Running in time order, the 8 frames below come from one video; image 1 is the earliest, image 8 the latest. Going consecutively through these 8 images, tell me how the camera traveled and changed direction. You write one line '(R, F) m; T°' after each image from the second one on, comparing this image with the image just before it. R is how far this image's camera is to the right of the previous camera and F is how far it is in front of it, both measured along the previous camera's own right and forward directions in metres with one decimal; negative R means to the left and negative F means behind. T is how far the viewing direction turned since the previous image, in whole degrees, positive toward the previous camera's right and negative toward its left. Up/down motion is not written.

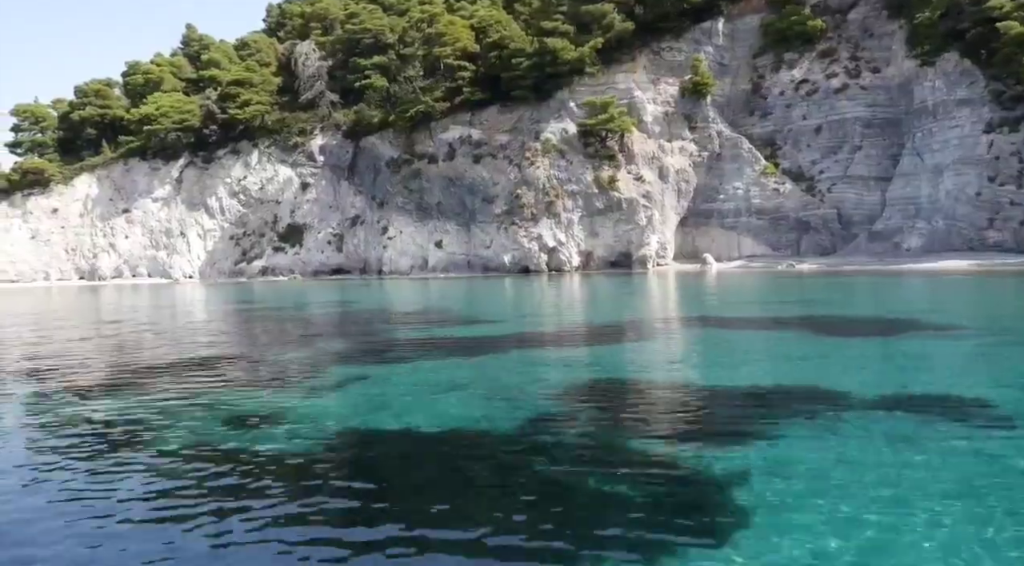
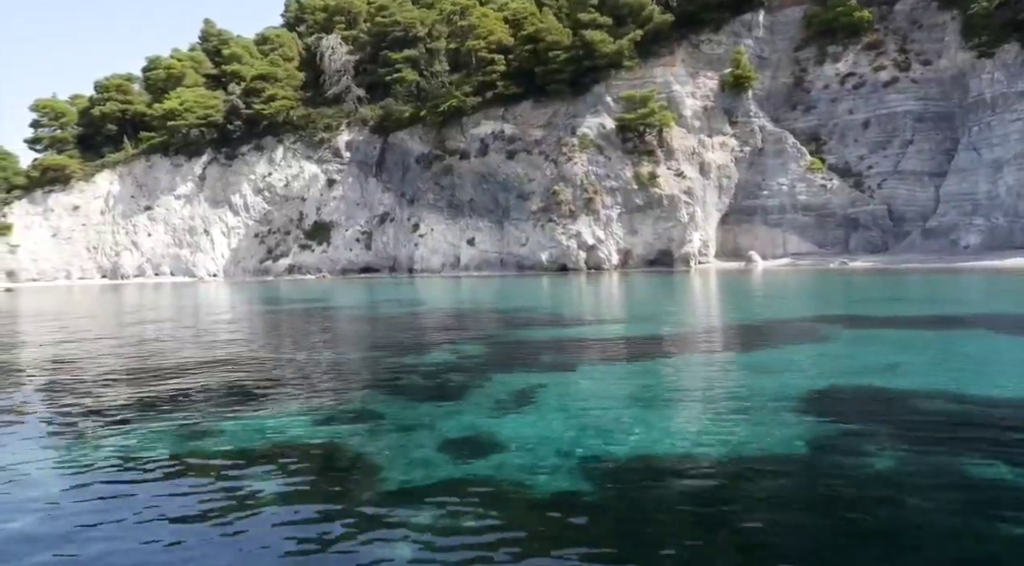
(-1.7, +0.9) m; 0°
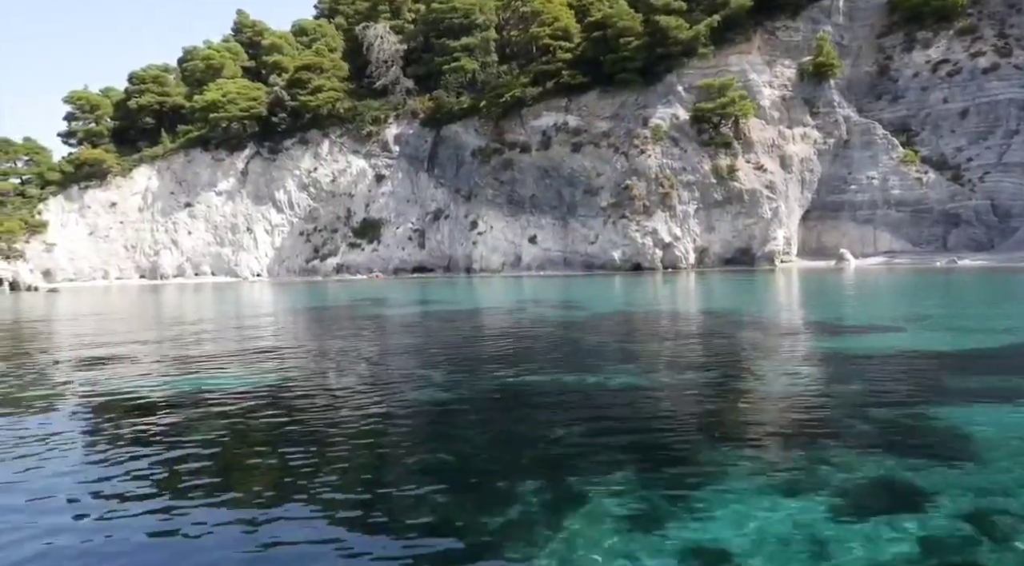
(-3.0, +2.0) m; 0°
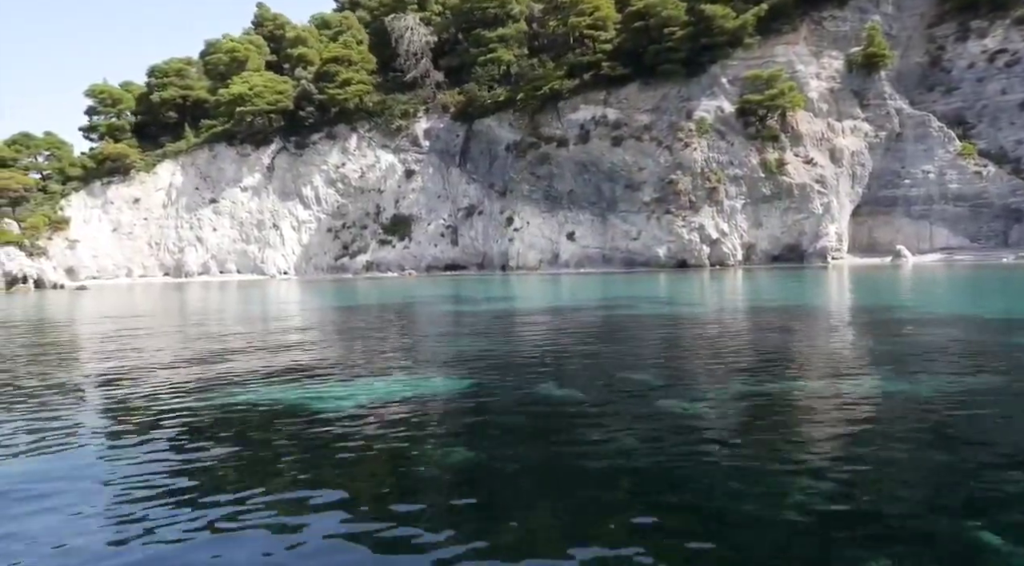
(-1.7, +1.1) m; 0°
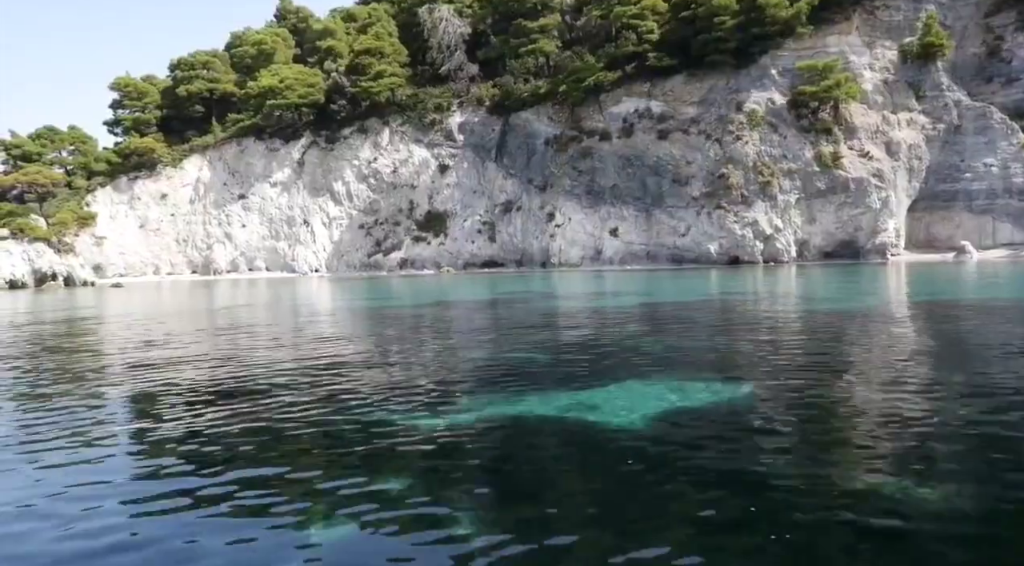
(-1.9, +1.1) m; 0°
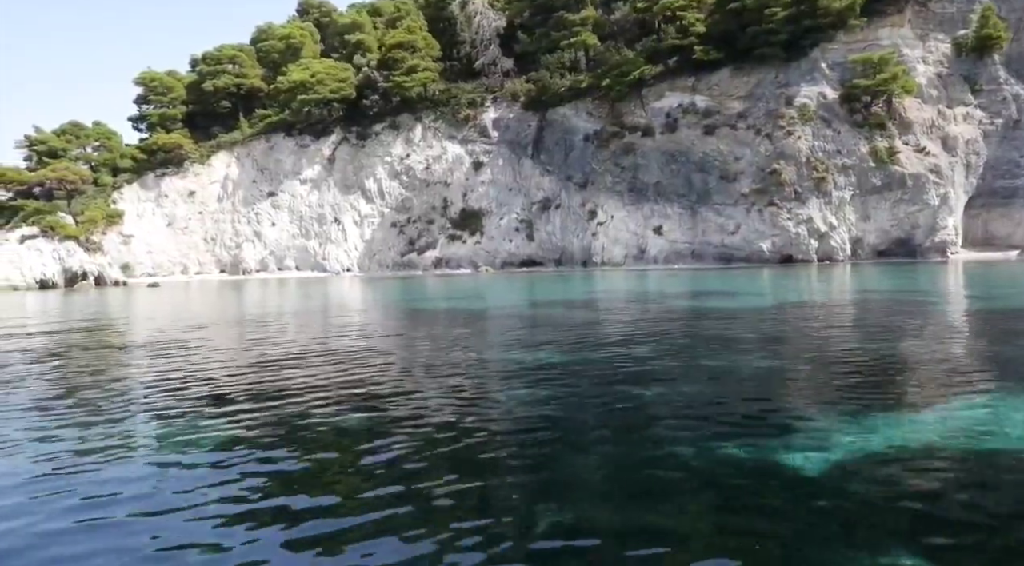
(-1.9, +1.0) m; 0°
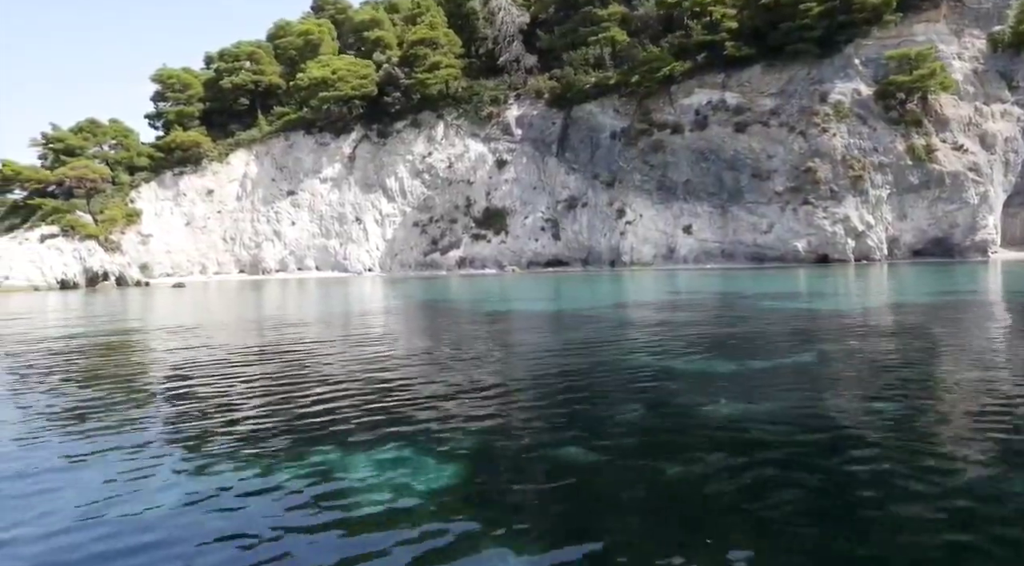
(-1.3, +0.6) m; 0°
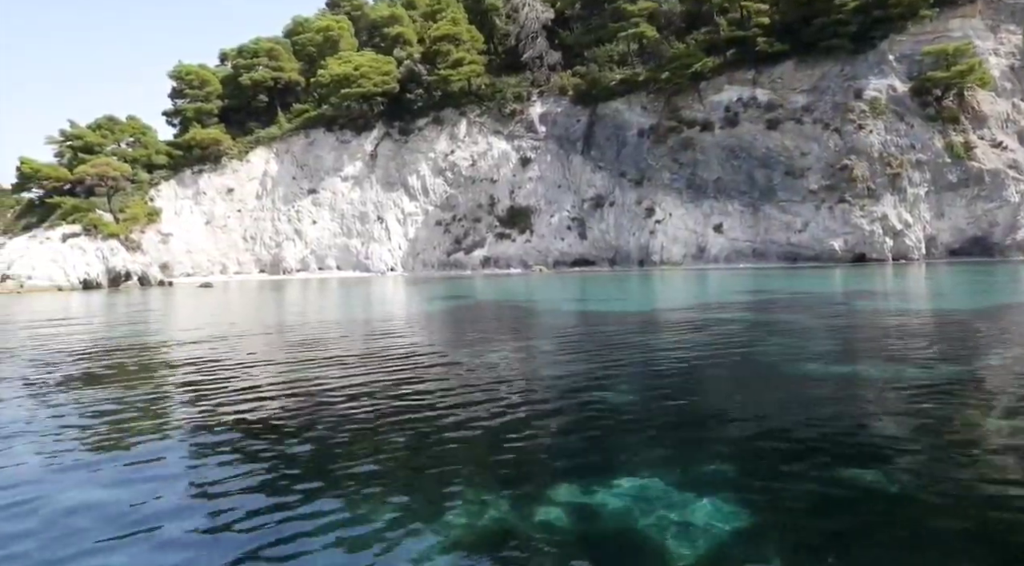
(-1.3, +0.6) m; 0°
